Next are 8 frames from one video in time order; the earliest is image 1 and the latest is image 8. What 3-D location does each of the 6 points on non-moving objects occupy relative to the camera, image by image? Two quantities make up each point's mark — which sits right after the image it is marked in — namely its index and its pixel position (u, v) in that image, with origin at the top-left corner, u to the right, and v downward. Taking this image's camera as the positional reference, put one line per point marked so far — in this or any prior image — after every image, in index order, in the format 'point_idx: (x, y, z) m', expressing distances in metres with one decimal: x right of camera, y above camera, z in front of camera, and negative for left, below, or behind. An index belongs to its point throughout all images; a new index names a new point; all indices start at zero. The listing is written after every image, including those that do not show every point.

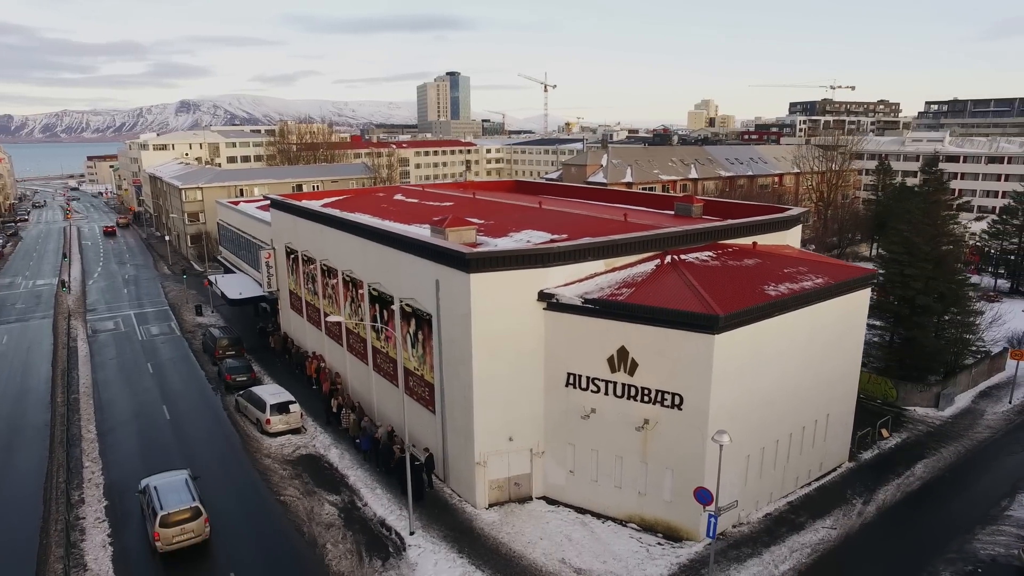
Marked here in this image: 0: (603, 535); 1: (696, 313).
0: (+2.8, -7.4, +19.8) m
1: (+5.2, -0.7, +18.1) m
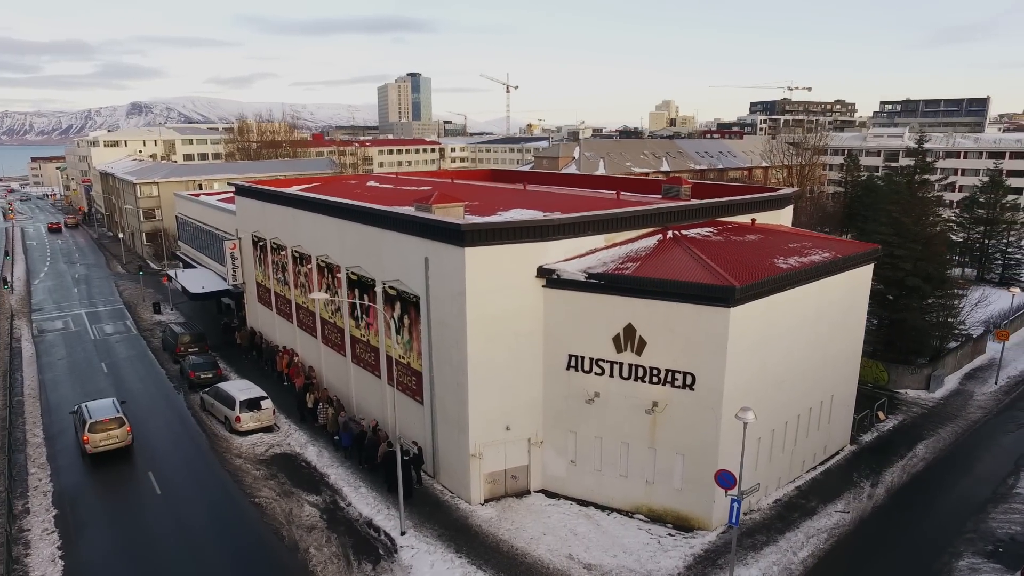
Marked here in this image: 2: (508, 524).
0: (+2.8, -6.7, +18.5) m
1: (+5.2, +0.1, +16.9) m
2: (-0.1, -6.7, +18.6) m
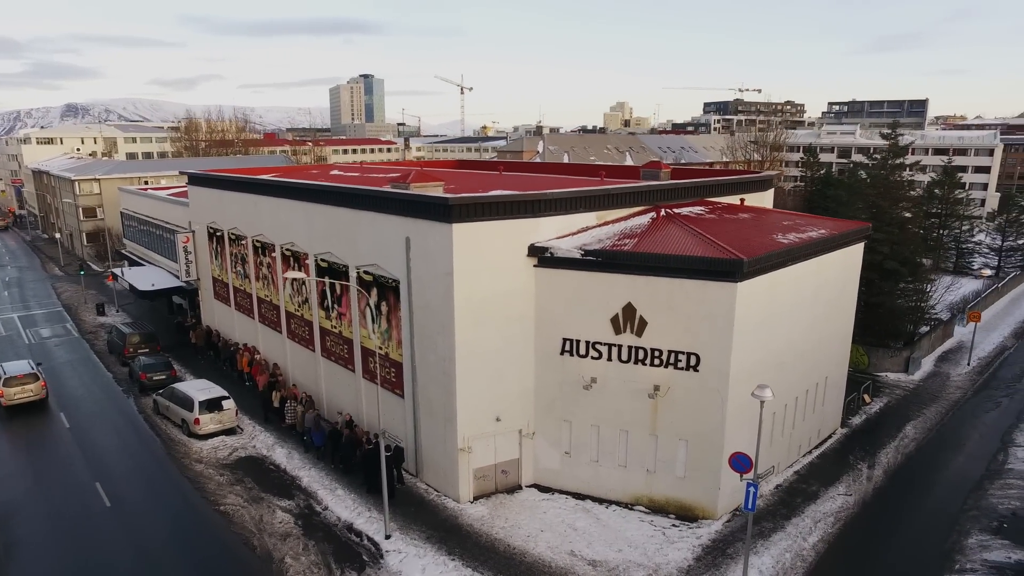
0: (+2.6, -6.1, +17.3) m
1: (+5.0, +0.7, +16.0) m
2: (-0.3, -6.1, +17.3) m
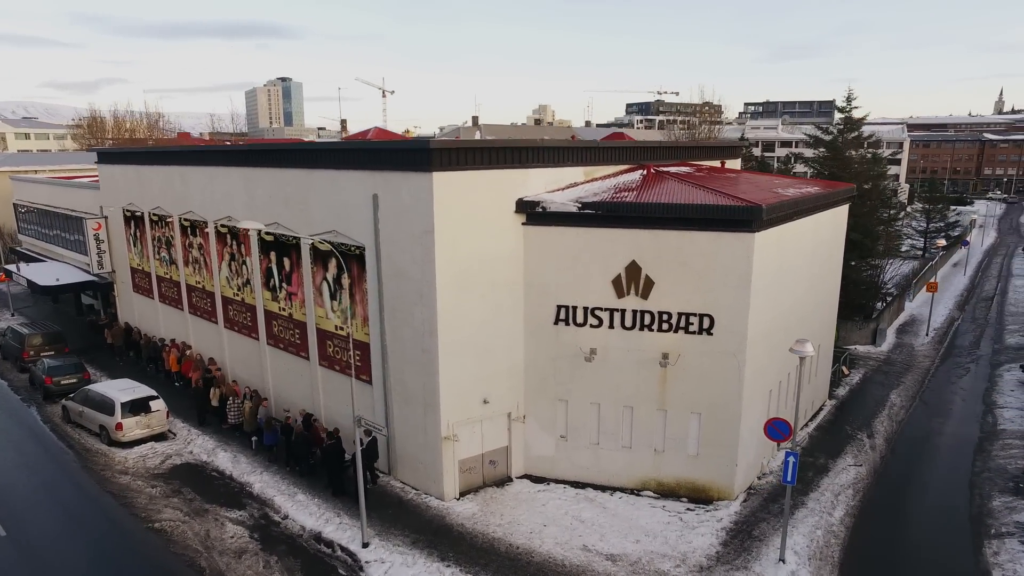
0: (+2.5, -5.2, +15.4) m
1: (+4.8, +1.8, +14.4) m
2: (-0.4, -5.2, +15.0) m
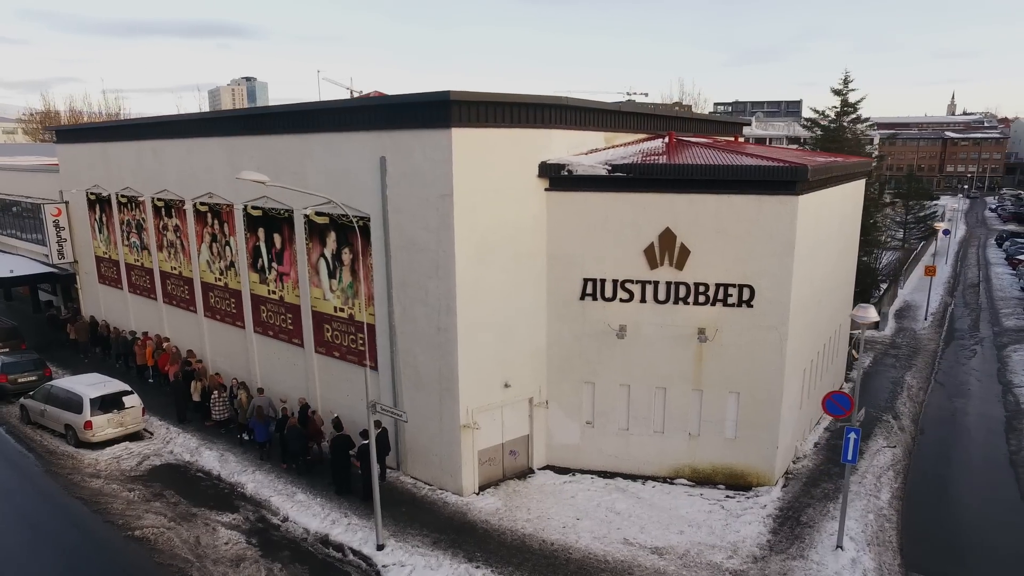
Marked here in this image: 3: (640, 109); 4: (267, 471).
0: (+3.1, -4.5, +14.1) m
1: (+5.3, +2.5, +13.3) m
2: (+0.2, -4.6, +13.6) m
3: (+3.2, +4.5, +16.7) m
4: (-5.8, -4.4, +15.7) m
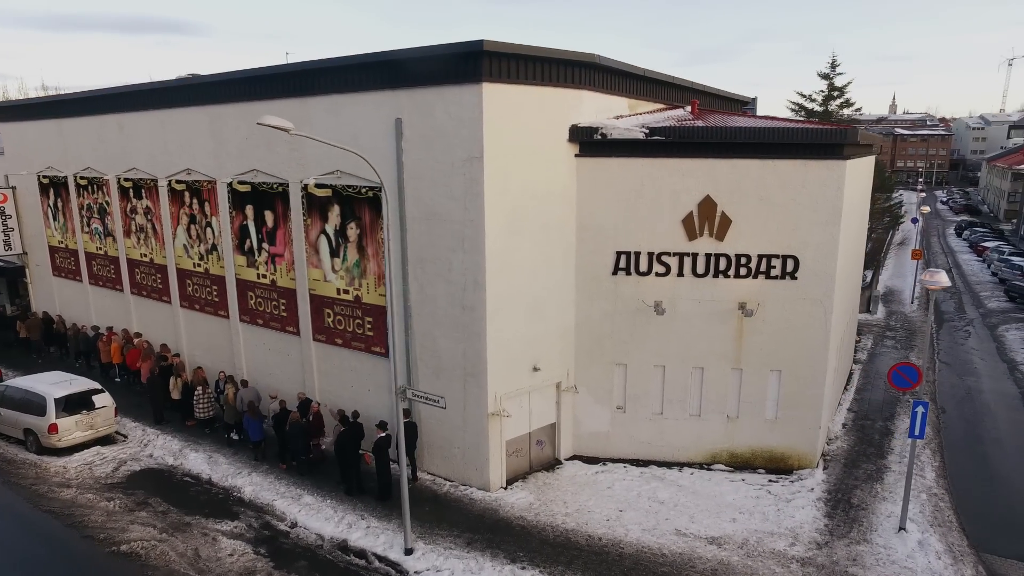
0: (+3.7, -4.0, +13.2) m
1: (+5.9, +3.1, +12.5) m
2: (+0.9, -4.1, +12.5) m
3: (+3.5, +5.1, +15.8) m
4: (-5.3, -4.0, +14.1) m
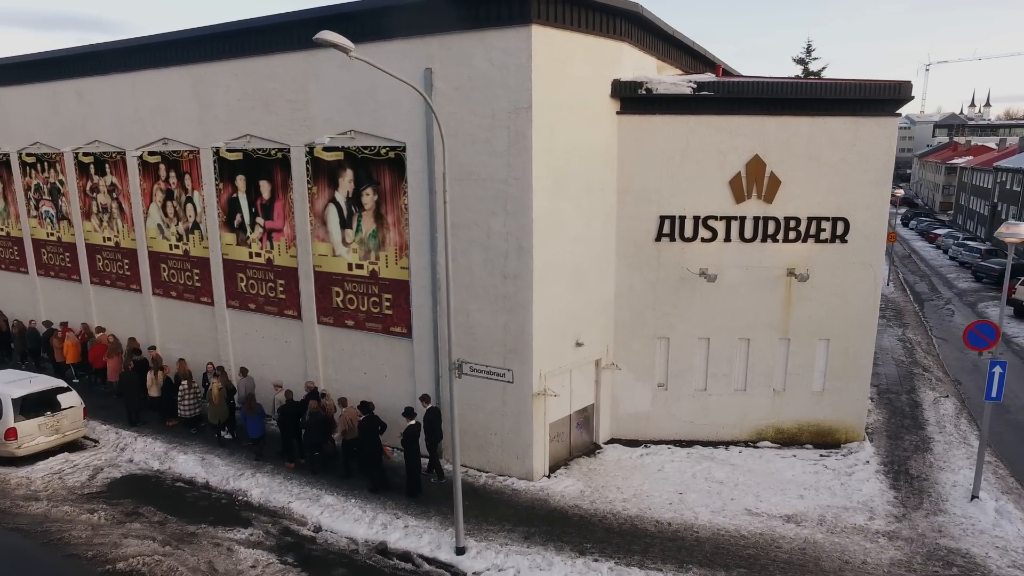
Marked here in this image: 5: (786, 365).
0: (+4.5, -3.3, +12.3) m
1: (+6.6, +3.8, +11.9) m
2: (+1.7, -3.5, +11.4) m
3: (+3.9, +5.7, +15.0) m
4: (-4.5, -3.5, +12.5) m
5: (+5.4, -1.5, +13.0) m
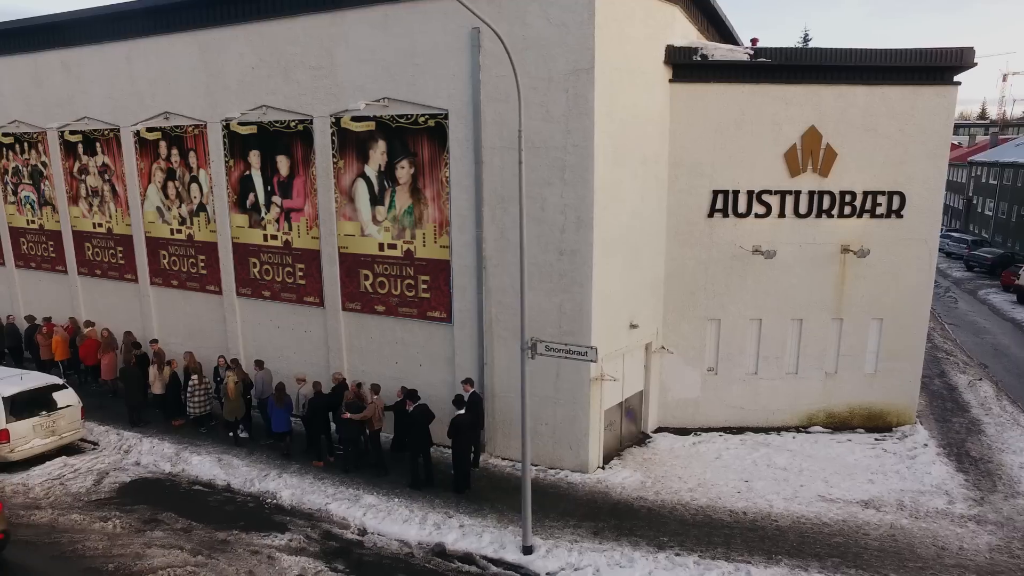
0: (+5.4, -2.9, +11.8) m
1: (+7.4, +4.2, +11.5) m
2: (+2.7, -3.2, +10.7) m
3: (+4.5, +6.1, +14.4) m
4: (-3.7, -3.2, +11.4) m
5: (+6.2, -1.1, +12.5) m
